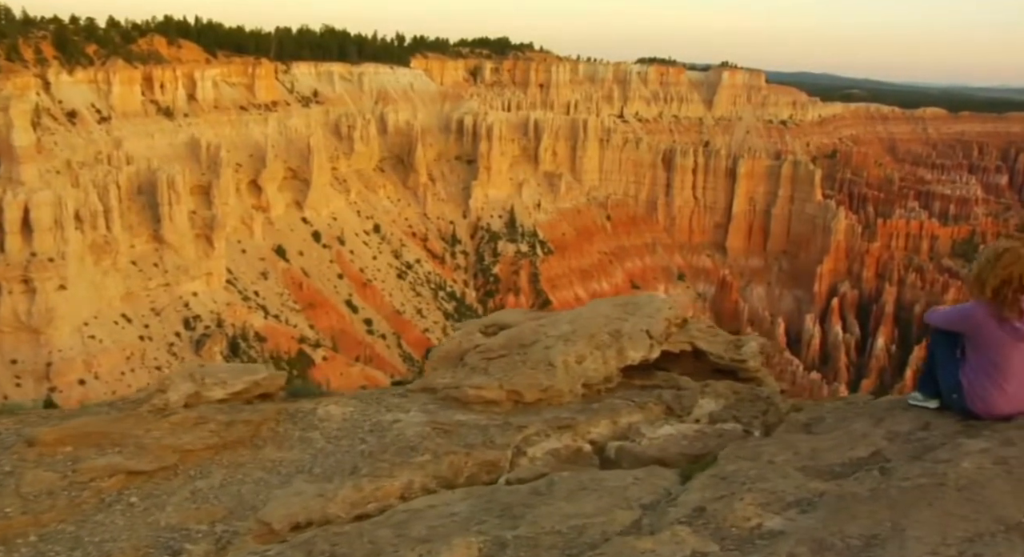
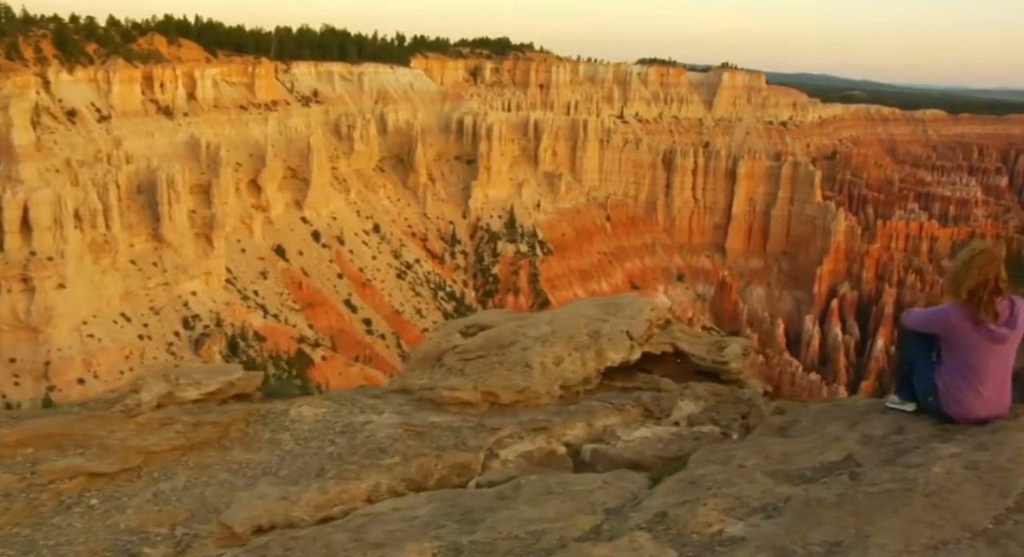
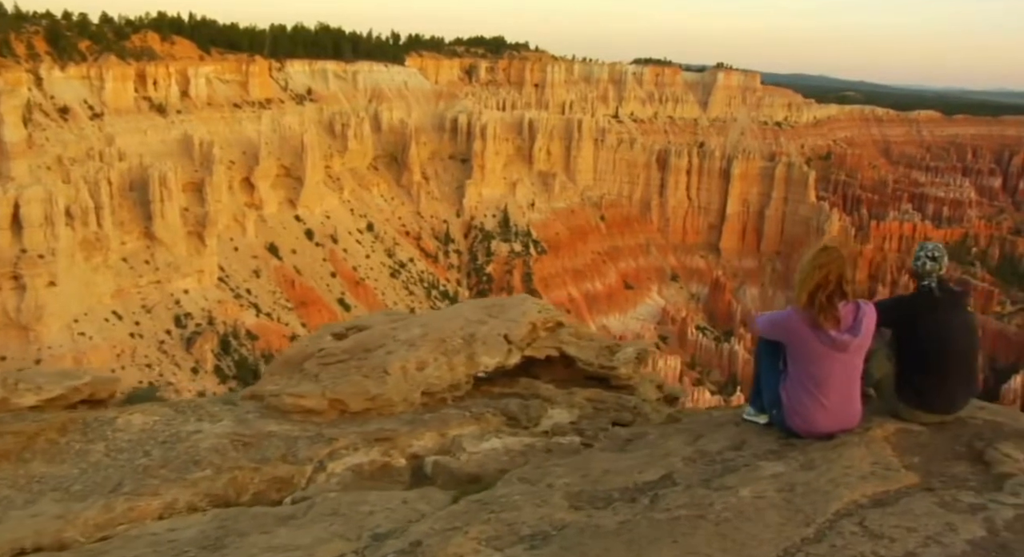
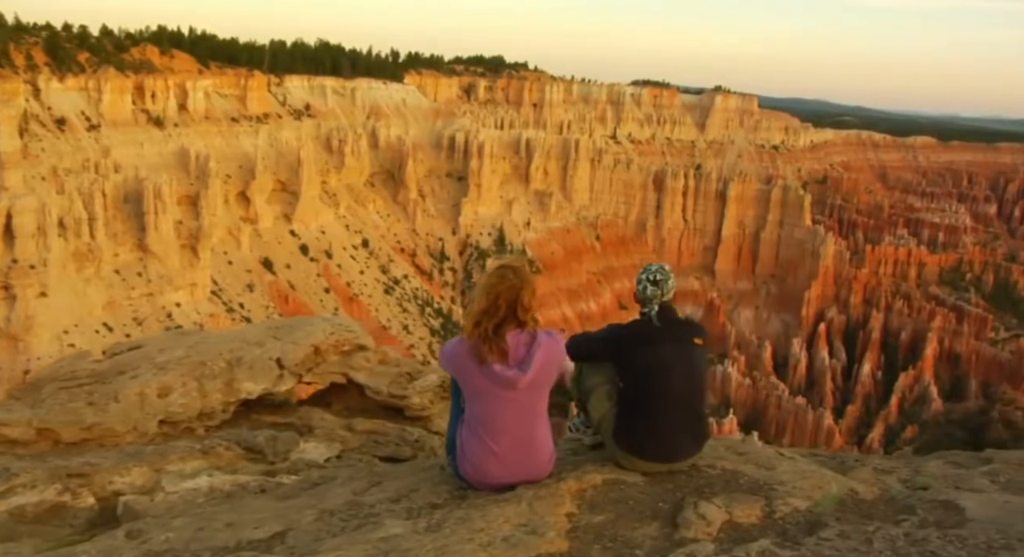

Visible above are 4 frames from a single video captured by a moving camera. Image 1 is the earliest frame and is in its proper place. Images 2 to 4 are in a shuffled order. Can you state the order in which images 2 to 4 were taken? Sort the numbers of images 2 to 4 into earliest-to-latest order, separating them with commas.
2, 3, 4
